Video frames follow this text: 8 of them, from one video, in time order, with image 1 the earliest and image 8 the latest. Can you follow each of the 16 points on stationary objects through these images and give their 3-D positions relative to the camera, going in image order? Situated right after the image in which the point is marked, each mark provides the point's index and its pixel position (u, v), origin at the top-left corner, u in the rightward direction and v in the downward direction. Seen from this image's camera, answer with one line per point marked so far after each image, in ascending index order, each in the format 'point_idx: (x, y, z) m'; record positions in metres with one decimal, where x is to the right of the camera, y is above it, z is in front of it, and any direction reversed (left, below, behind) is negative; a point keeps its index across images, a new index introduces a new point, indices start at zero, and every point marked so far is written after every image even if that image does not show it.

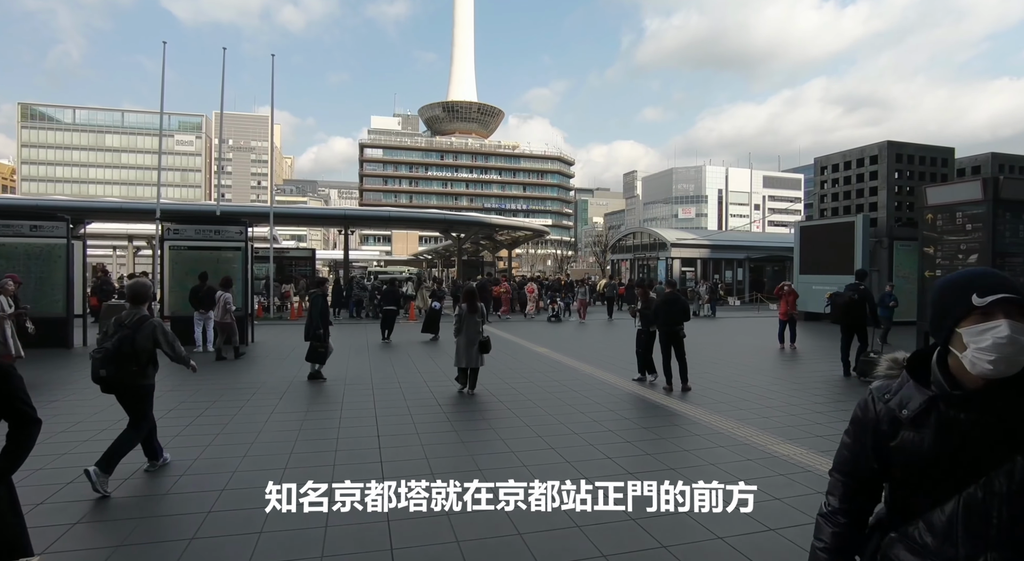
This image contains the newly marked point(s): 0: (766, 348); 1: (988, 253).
0: (+5.9, -1.5, +13.6) m
1: (+6.2, +0.4, +7.6) m
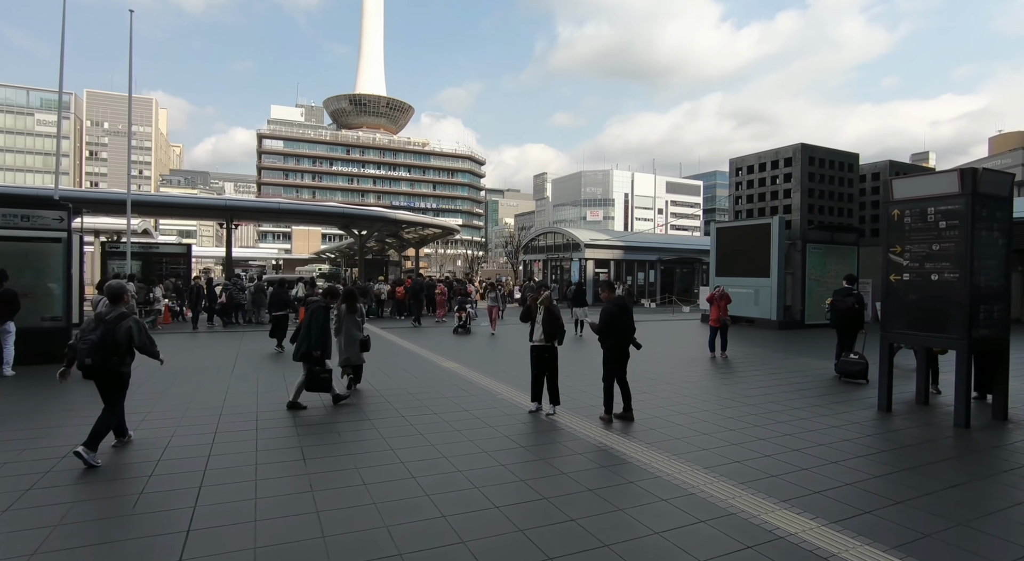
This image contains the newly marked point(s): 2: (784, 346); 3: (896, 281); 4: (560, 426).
0: (+3.9, -1.6, +12.6) m
1: (+5.2, +0.3, +6.7) m
2: (+6.7, -1.6, +14.6) m
3: (+4.8, 0.0, +7.4) m
4: (+0.5, -1.5, +6.1) m
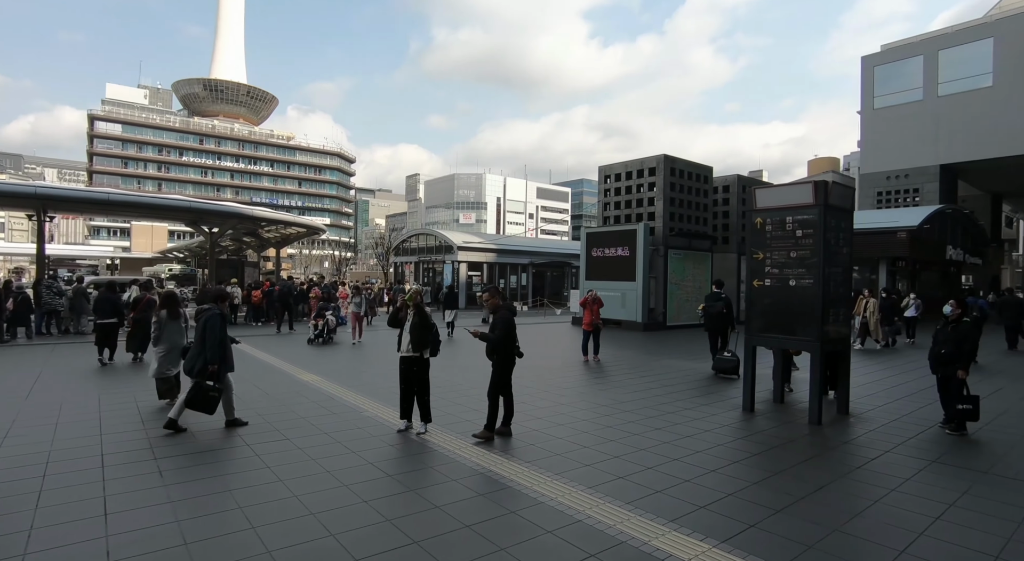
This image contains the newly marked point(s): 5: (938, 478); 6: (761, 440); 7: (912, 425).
0: (+1.3, -1.7, +12.6) m
1: (+3.7, +0.2, +7.1) m
2: (+3.5, -1.7, +15.2) m
3: (+3.2, -0.1, +7.7) m
4: (-0.7, -1.6, +5.5) m
5: (+3.8, -1.8, +5.3) m
6: (+2.7, -1.7, +6.4) m
7: (+4.9, -1.7, +7.2) m
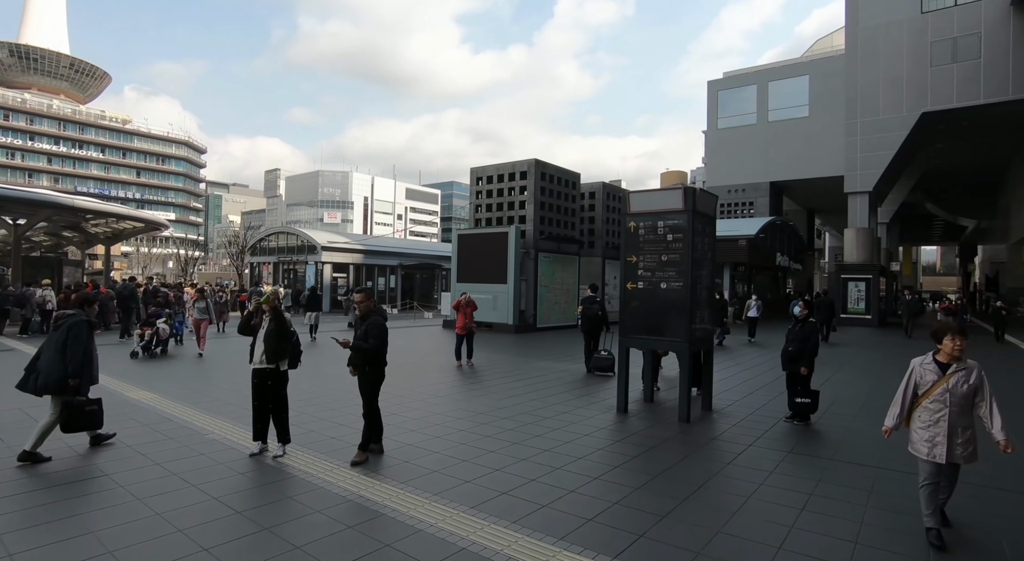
0: (-1.4, -1.7, +12.1) m
1: (+2.2, +0.2, +7.4) m
2: (+0.2, -1.8, +15.2) m
3: (+1.6, -0.1, +7.8) m
4: (-1.8, -1.6, +4.8) m
5: (+2.7, -1.8, +5.7) m
6: (+1.4, -1.7, +6.4) m
7: (+3.3, -1.8, +7.7) m
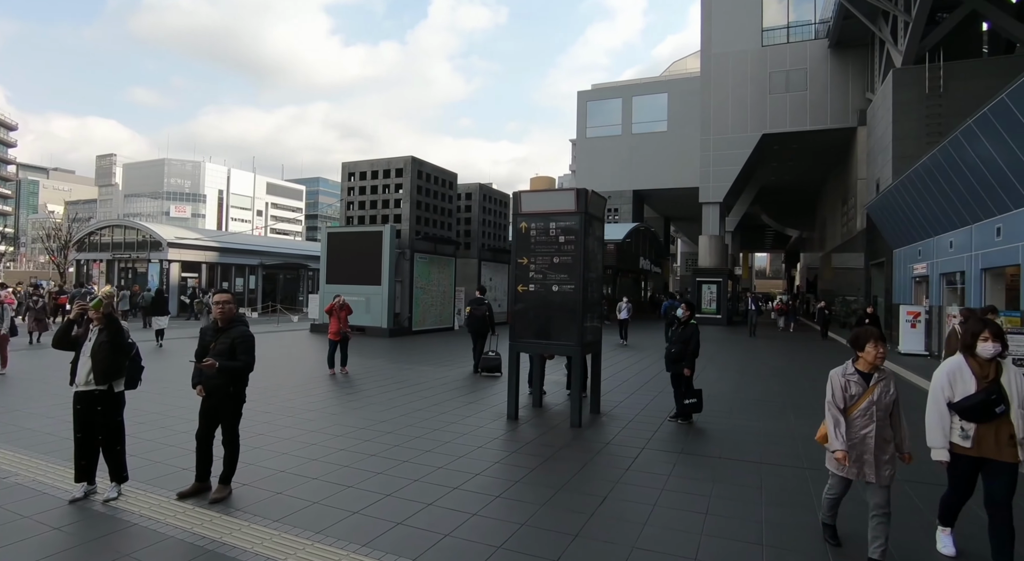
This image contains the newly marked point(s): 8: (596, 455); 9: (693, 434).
0: (-3.7, -1.7, +11.1) m
1: (+0.8, +0.2, +7.3) m
2: (-2.8, -1.8, +14.5) m
3: (+0.1, -0.1, +7.6) m
4: (-2.5, -1.6, +3.9) m
5: (+1.7, -1.8, +5.7) m
6: (+0.2, -1.8, +6.1) m
7: (+1.8, -1.8, +7.8) m
8: (+0.8, -1.8, +6.0) m
9: (+2.2, -1.8, +7.1) m
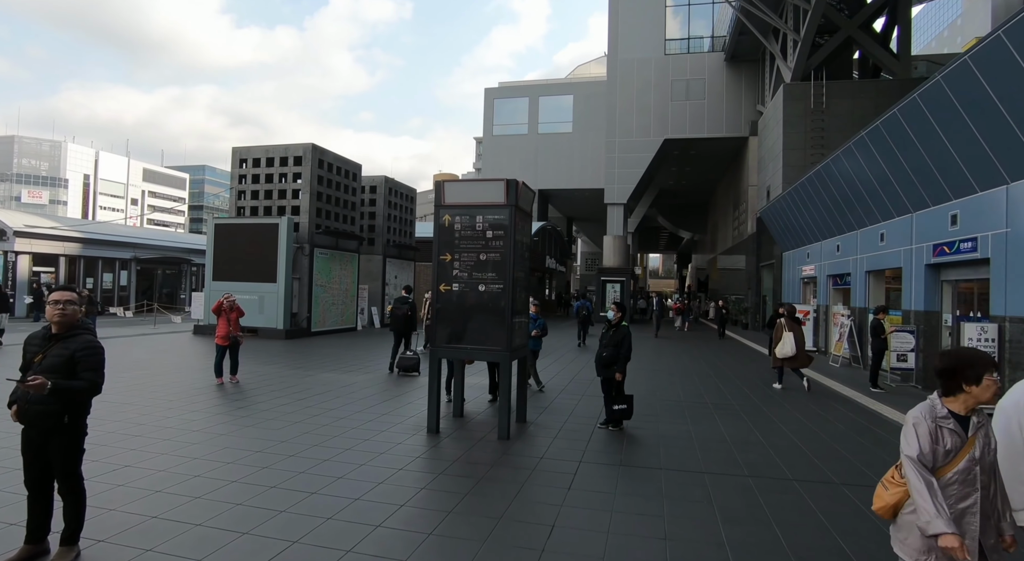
0: (-5.2, -1.7, +9.8) m
1: (0.0, +0.2, +6.7) m
2: (-4.8, -1.8, +13.2) m
3: (-0.8, -0.1, +6.9) m
4: (-2.8, -1.6, +2.8) m
5: (+1.1, -1.8, +5.3) m
6: (-0.5, -1.8, +5.5) m
7: (+0.8, -1.8, +7.4) m
8: (+0.2, -1.8, +5.5) m
9: (+1.3, -1.8, +6.7) m
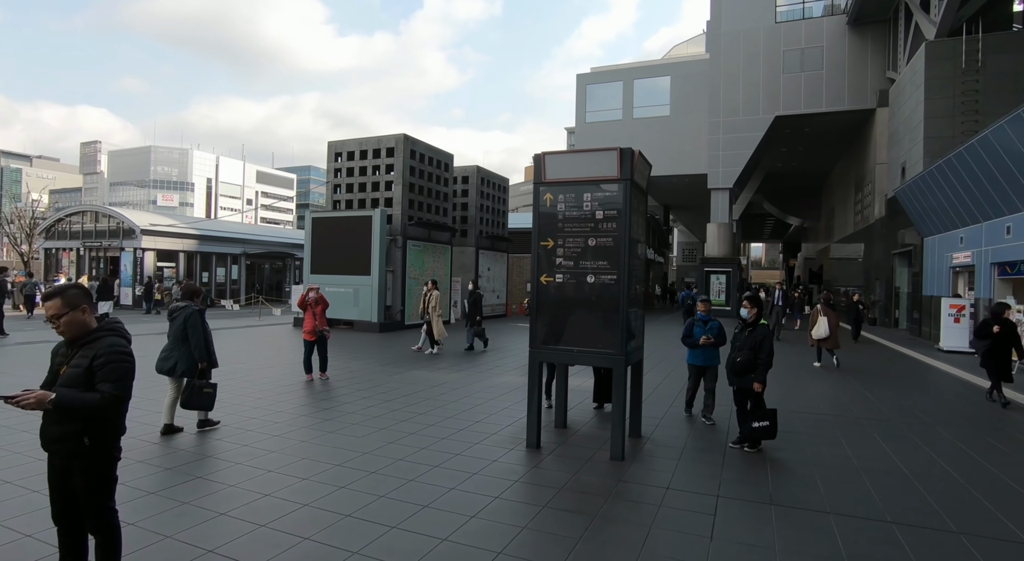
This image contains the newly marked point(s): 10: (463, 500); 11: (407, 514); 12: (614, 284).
0: (-3.6, -1.6, +9.4) m
1: (+1.0, +0.3, +5.6) m
2: (-2.7, -1.6, +12.8) m
3: (+0.3, 0.0, +5.9) m
4: (-2.3, -1.5, +2.2) m
5: (+1.9, -1.7, +4.0) m
6: (+0.4, -1.7, +4.5) m
7: (+2.0, -1.7, +6.2) m
8: (+1.1, -1.7, +4.4) m
9: (+2.4, -1.7, +5.5) m
10: (-0.3, -1.6, +4.4) m
11: (-0.7, -1.6, +4.1) m
12: (+1.0, 0.0, +5.6) m
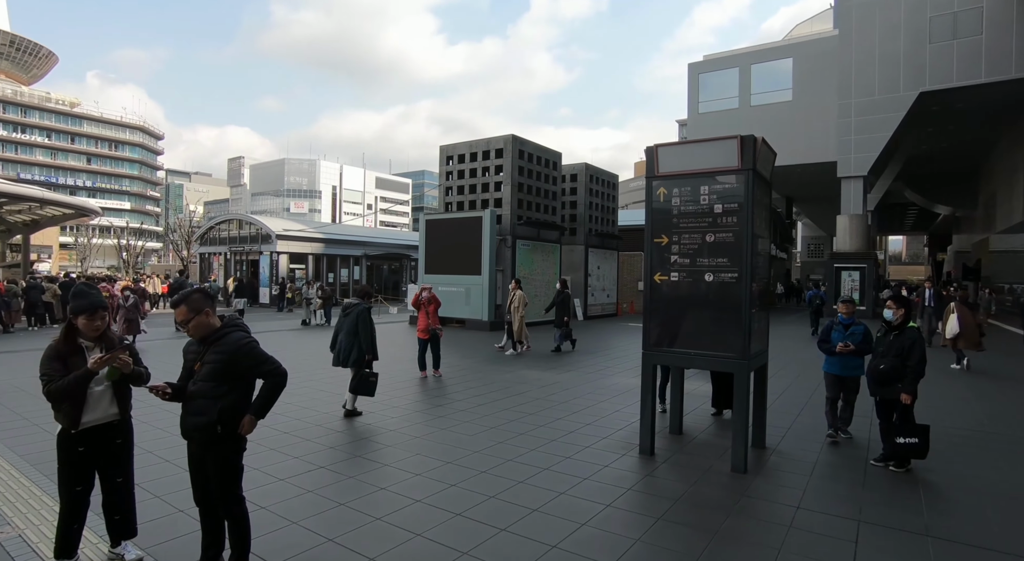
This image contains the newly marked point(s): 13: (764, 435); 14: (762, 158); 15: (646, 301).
0: (-1.8, -1.6, +9.8) m
1: (+2.0, +0.3, +5.2) m
2: (-0.3, -1.6, +12.9) m
3: (+1.4, 0.0, +5.6) m
4: (-1.8, -1.5, +2.5) m
5: (+2.6, -1.7, +3.5) m
6: (+1.2, -1.7, +4.2) m
7: (+3.1, -1.7, +5.6) m
8: (+1.8, -1.7, +4.0) m
9: (+3.3, -1.7, +4.8) m
10: (+0.5, -1.6, +4.3) m
11: (+0.1, -1.6, +4.1) m
12: (+2.0, 0.0, +5.2) m
13: (+2.6, -1.6, +6.1) m
14: (+2.3, +1.1, +5.4) m
15: (+1.3, -0.2, +5.6) m
